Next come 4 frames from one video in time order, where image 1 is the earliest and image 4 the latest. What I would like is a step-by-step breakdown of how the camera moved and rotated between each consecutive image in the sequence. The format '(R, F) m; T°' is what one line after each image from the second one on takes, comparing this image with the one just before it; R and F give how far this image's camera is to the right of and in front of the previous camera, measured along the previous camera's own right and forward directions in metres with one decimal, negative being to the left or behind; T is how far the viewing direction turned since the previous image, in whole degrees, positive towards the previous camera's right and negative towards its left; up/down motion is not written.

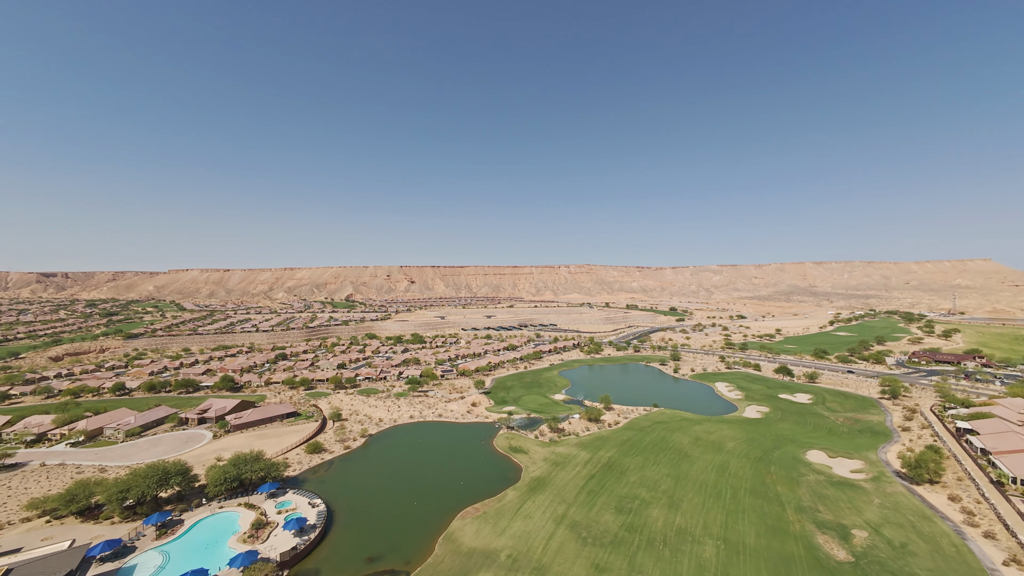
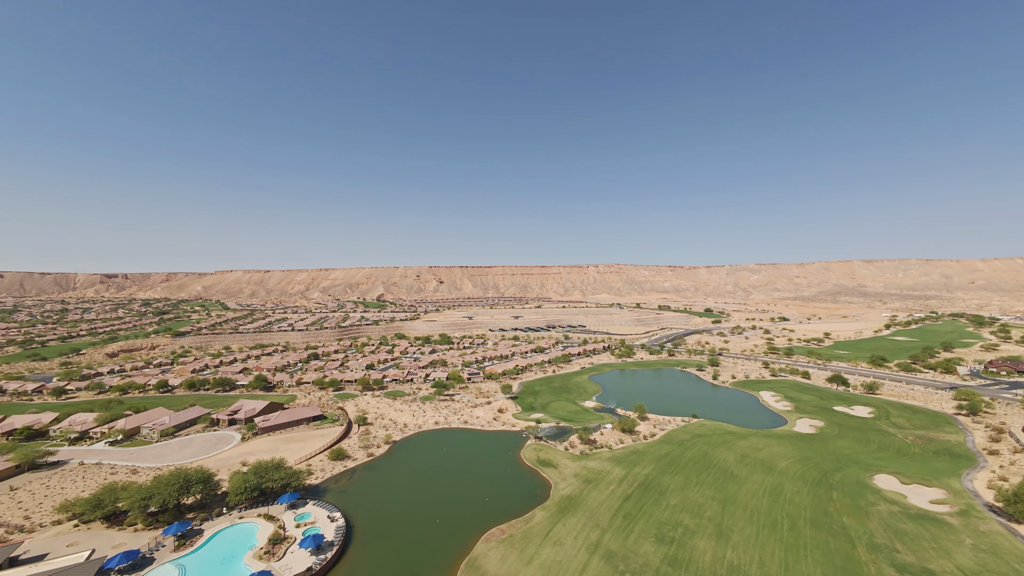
(0.0, +2.1) m; -4°
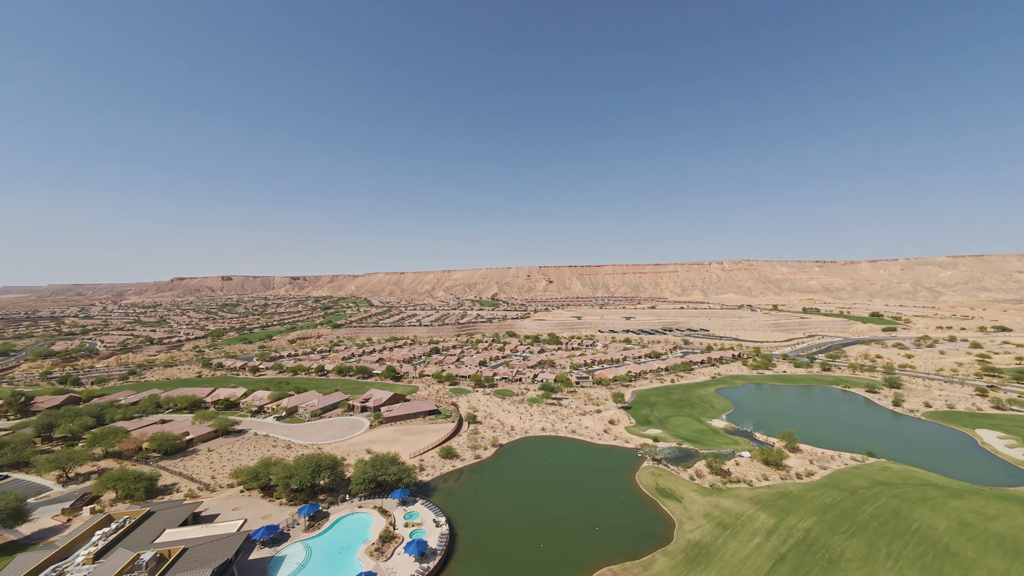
(-0.3, +2.6) m; -16°
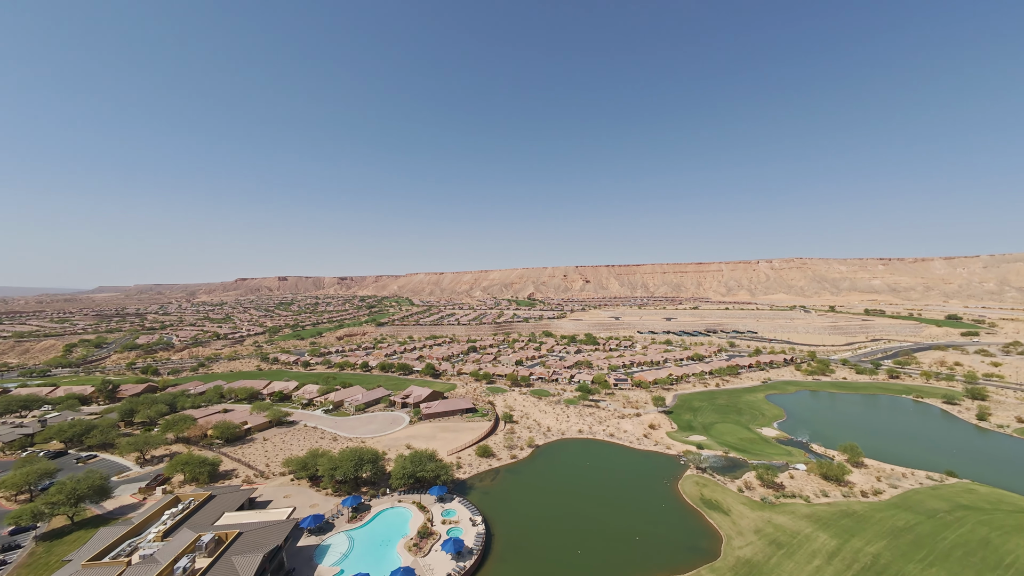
(-0.1, +0.3) m; -5°
